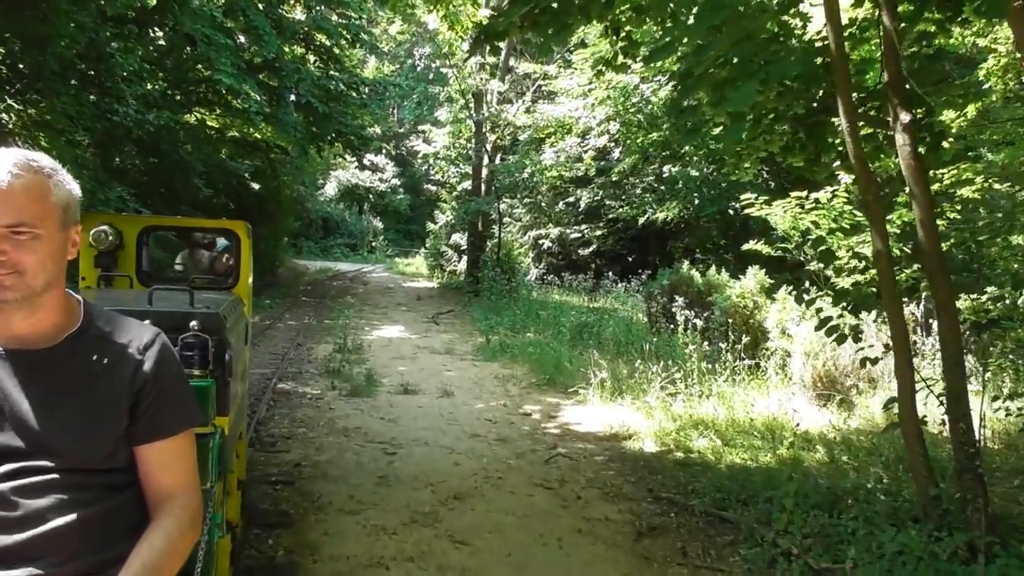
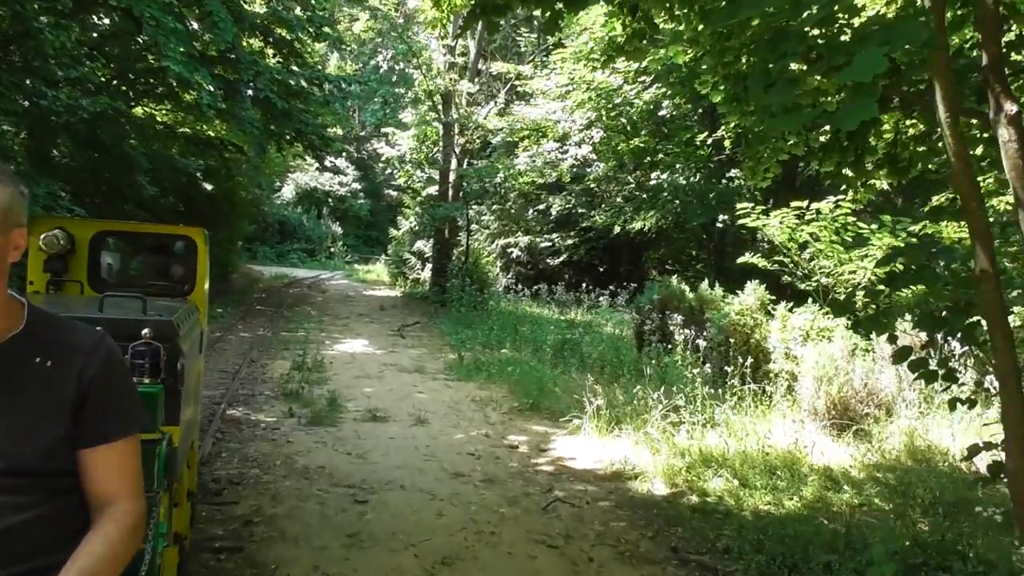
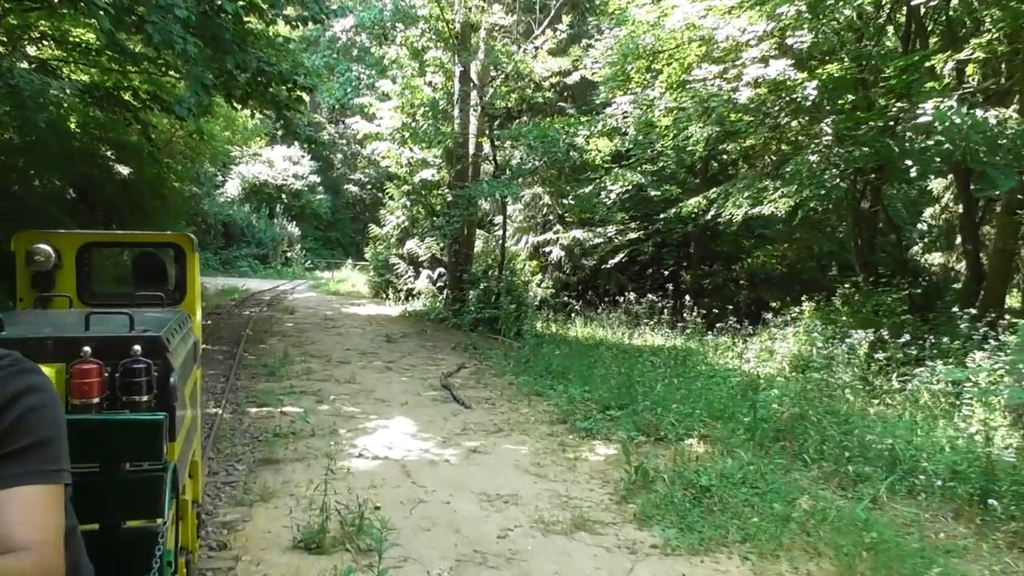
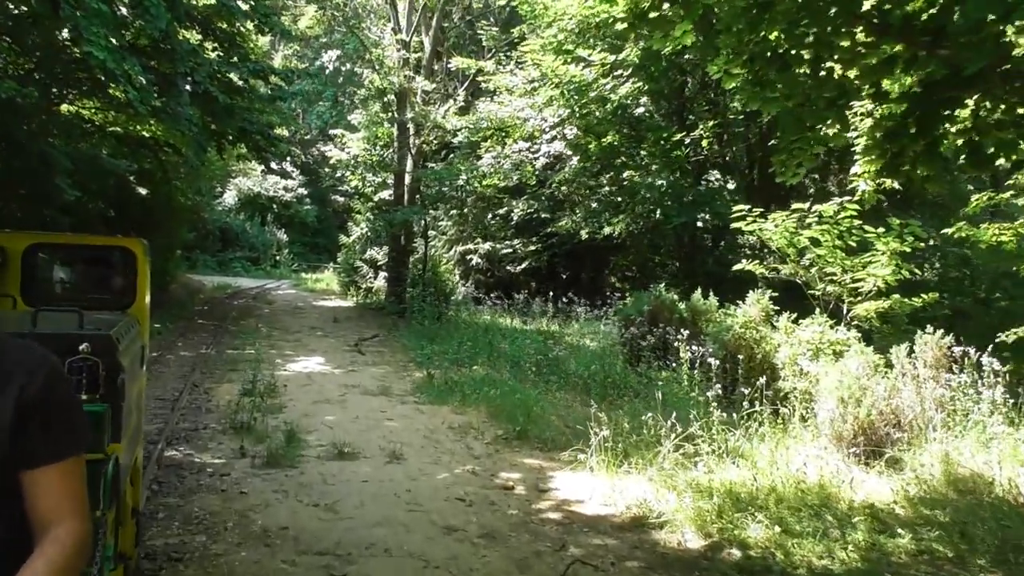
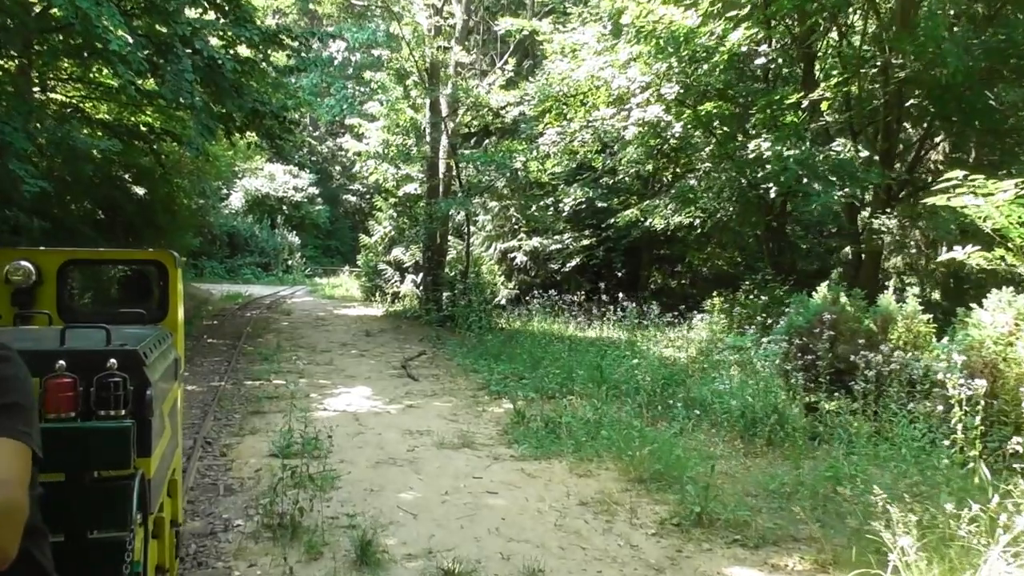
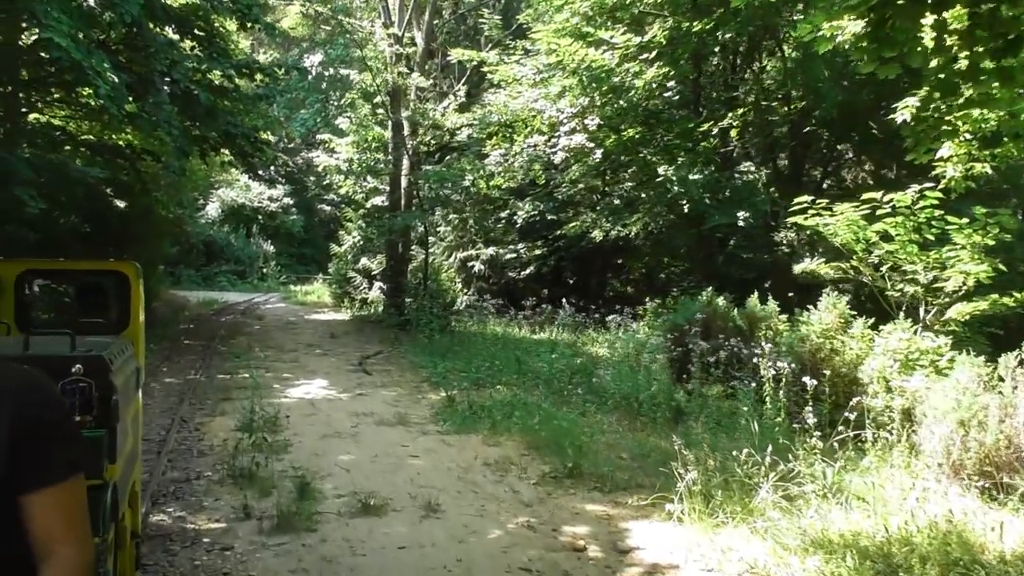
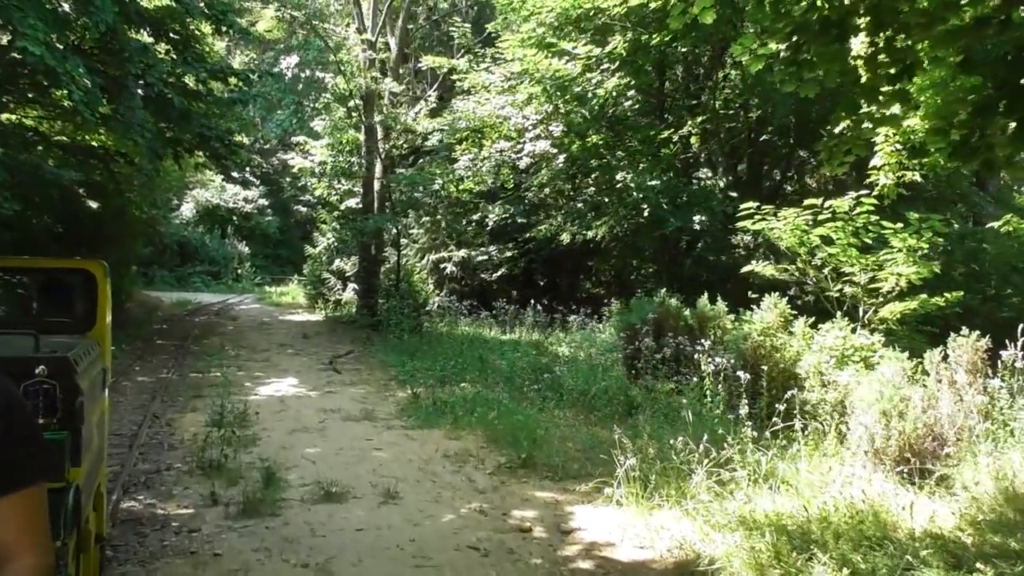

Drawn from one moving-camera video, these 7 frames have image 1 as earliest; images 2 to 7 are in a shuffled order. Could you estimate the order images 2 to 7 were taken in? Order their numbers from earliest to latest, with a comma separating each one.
2, 4, 7, 6, 5, 3
